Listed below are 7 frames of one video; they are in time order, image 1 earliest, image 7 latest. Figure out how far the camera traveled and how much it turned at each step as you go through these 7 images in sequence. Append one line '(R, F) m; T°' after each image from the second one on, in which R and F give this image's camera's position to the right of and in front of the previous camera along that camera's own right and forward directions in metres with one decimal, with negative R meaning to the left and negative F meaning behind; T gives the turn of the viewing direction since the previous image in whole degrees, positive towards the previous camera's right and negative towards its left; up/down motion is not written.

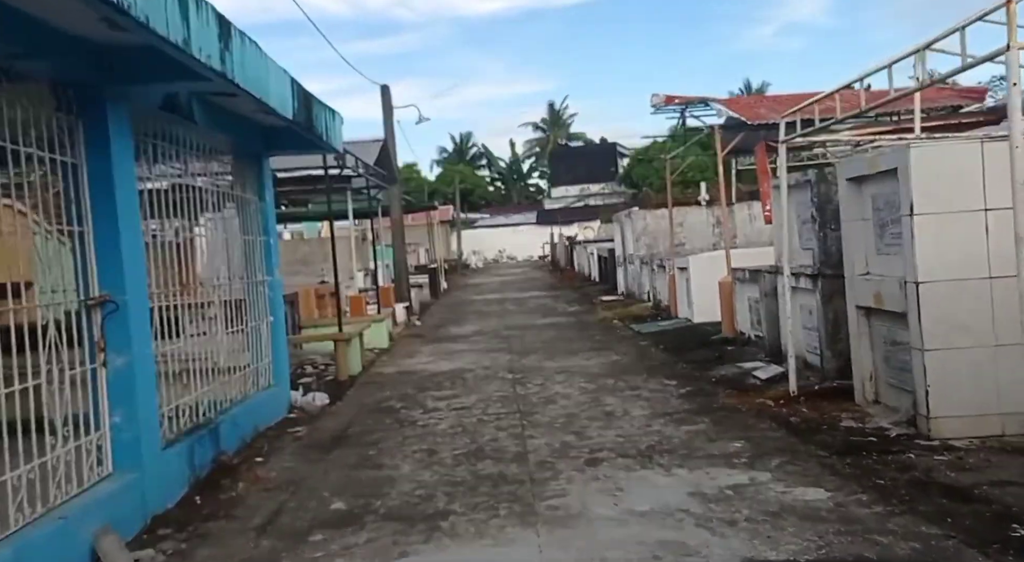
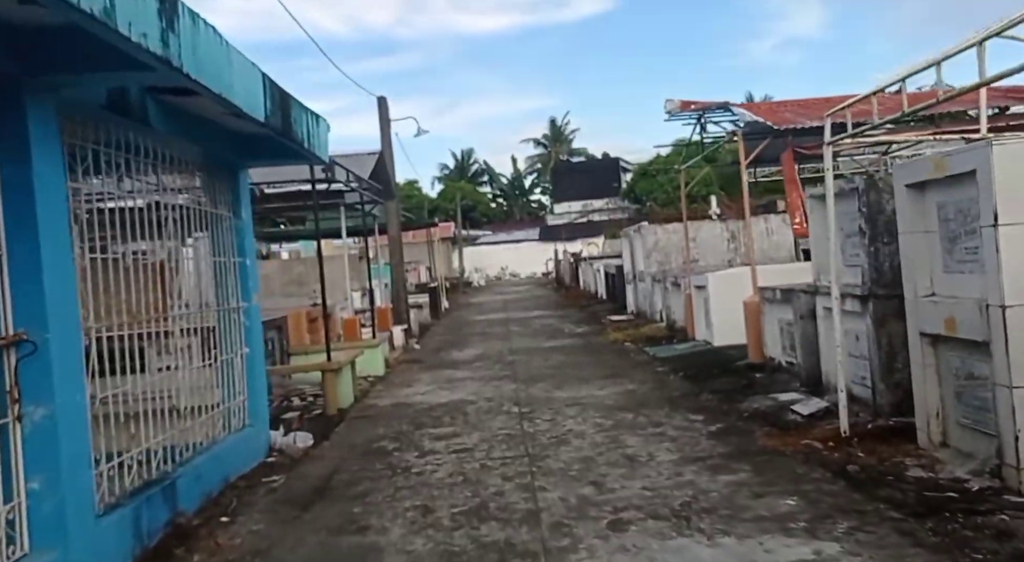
(0.0, +1.0) m; 0°
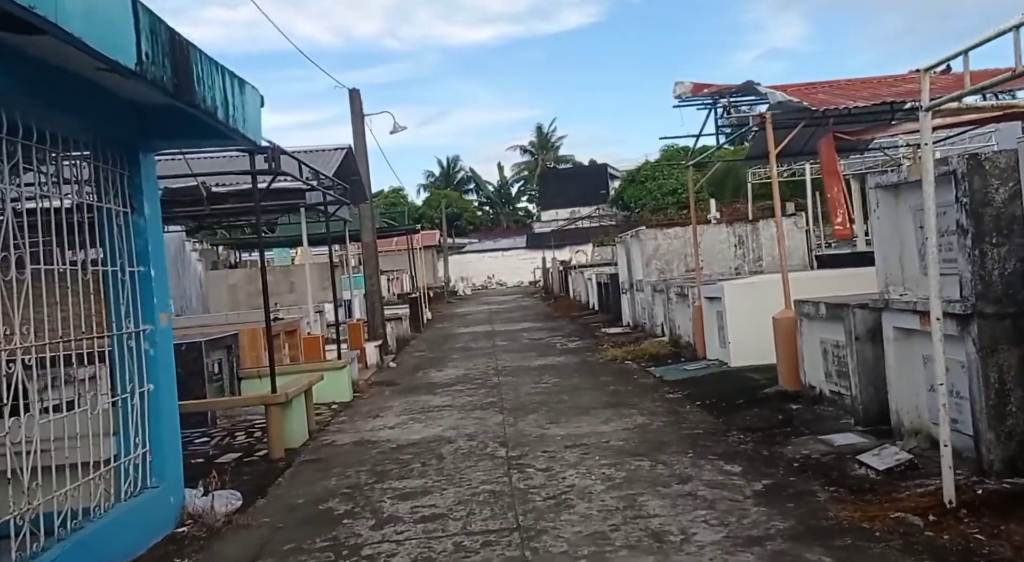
(0.0, +1.8) m; +1°
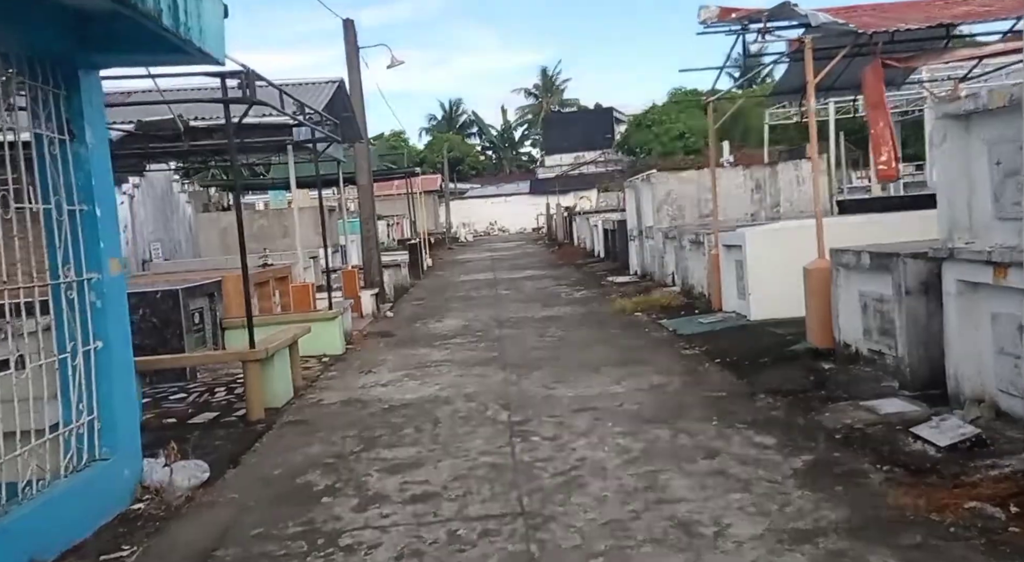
(0.0, +0.9) m; 0°
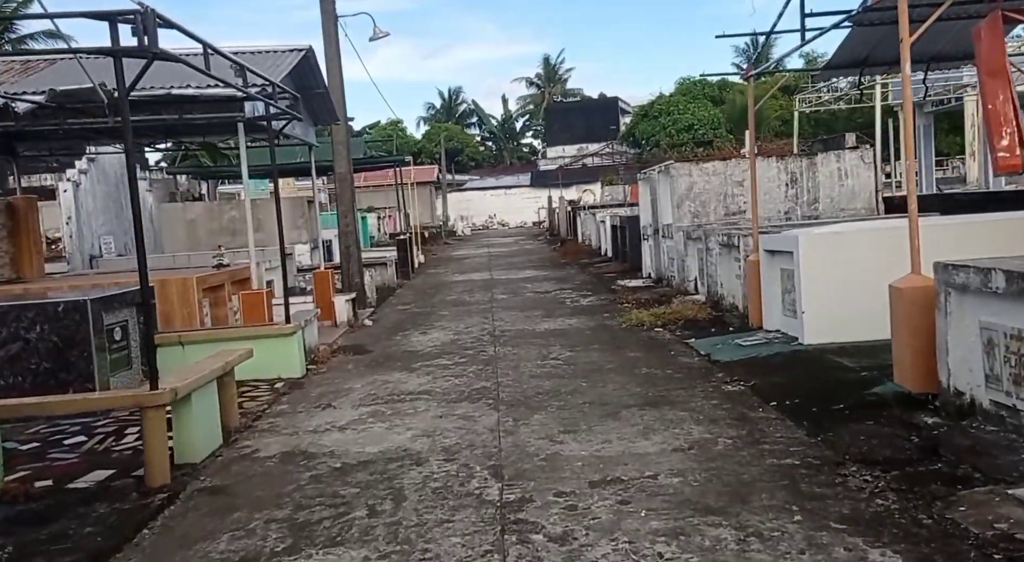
(0.0, +2.0) m; 0°
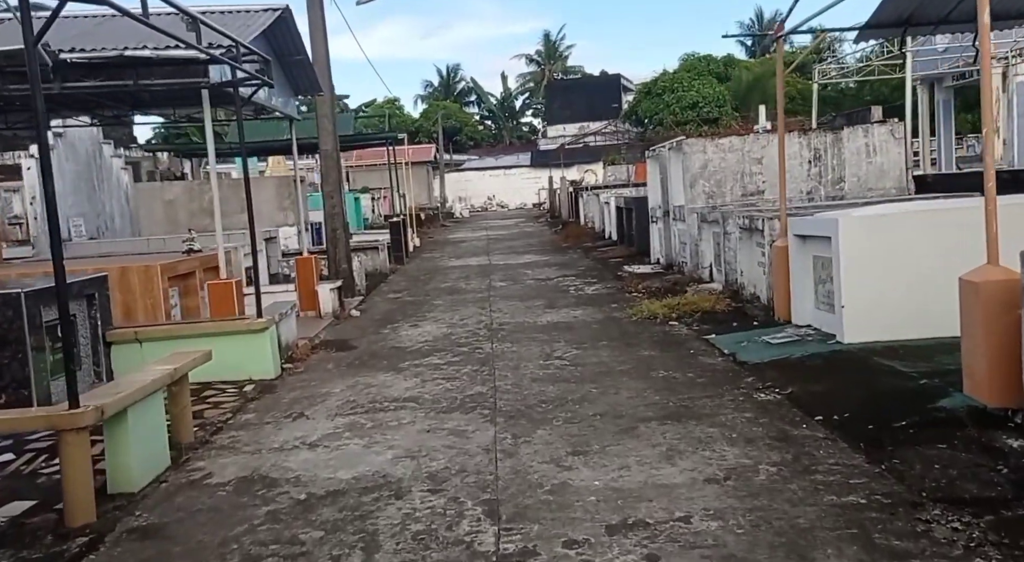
(0.0, +1.0) m; 0°
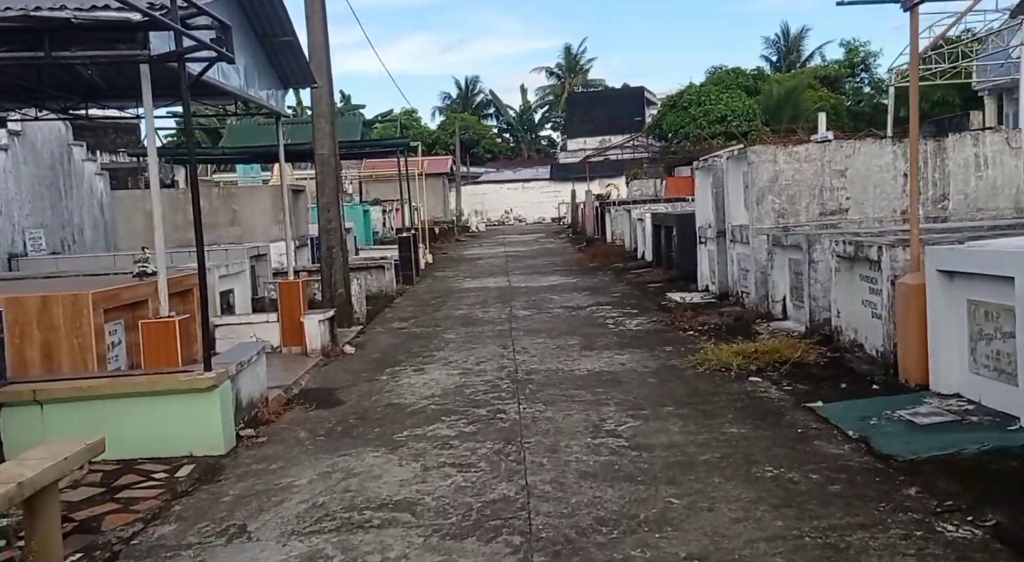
(-0.2, +2.3) m; -1°
